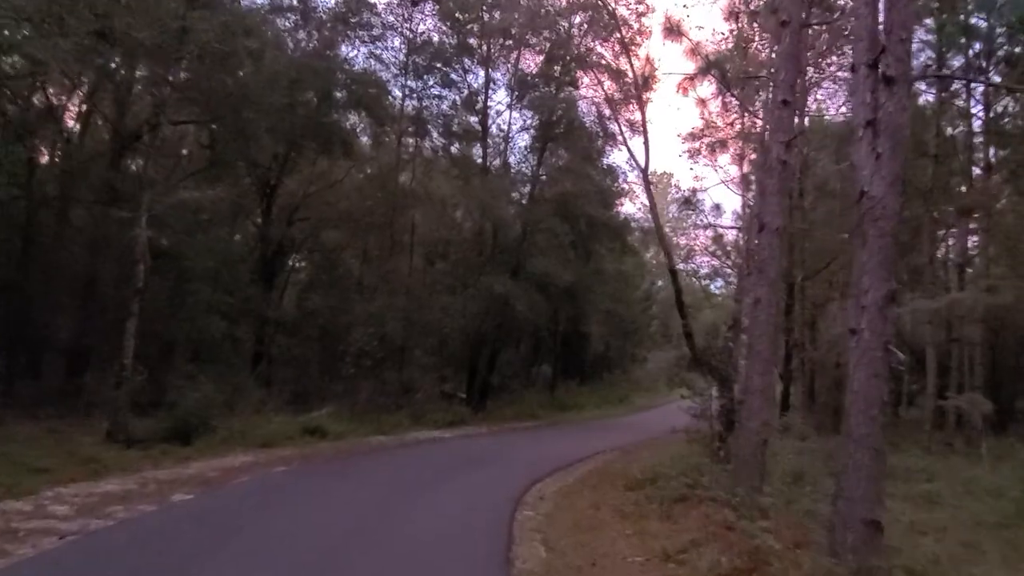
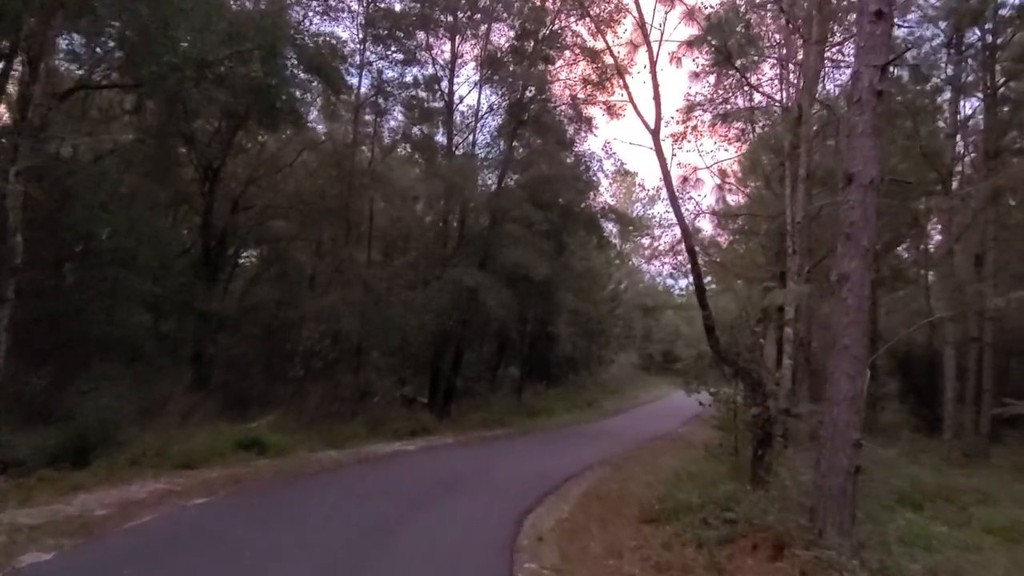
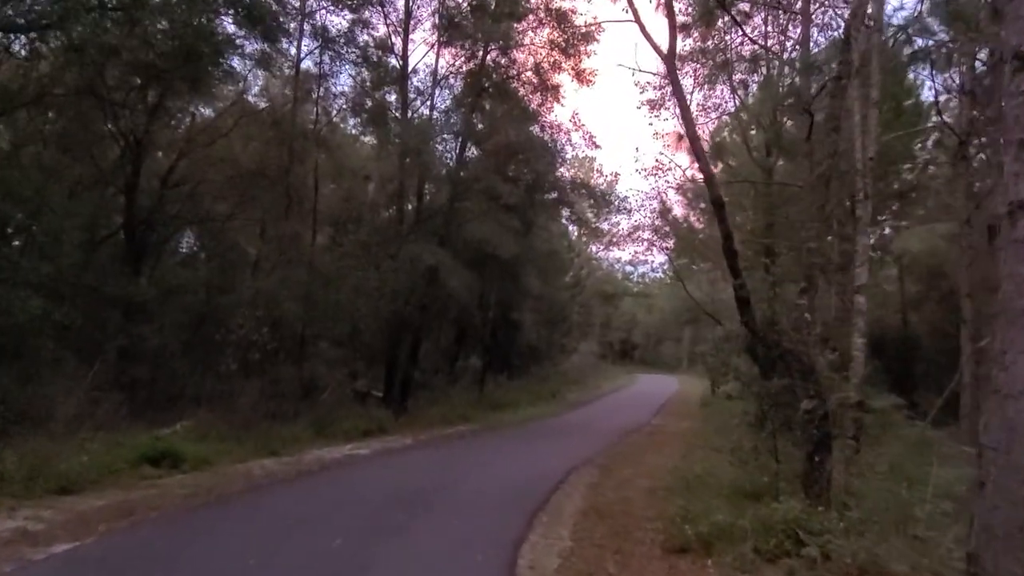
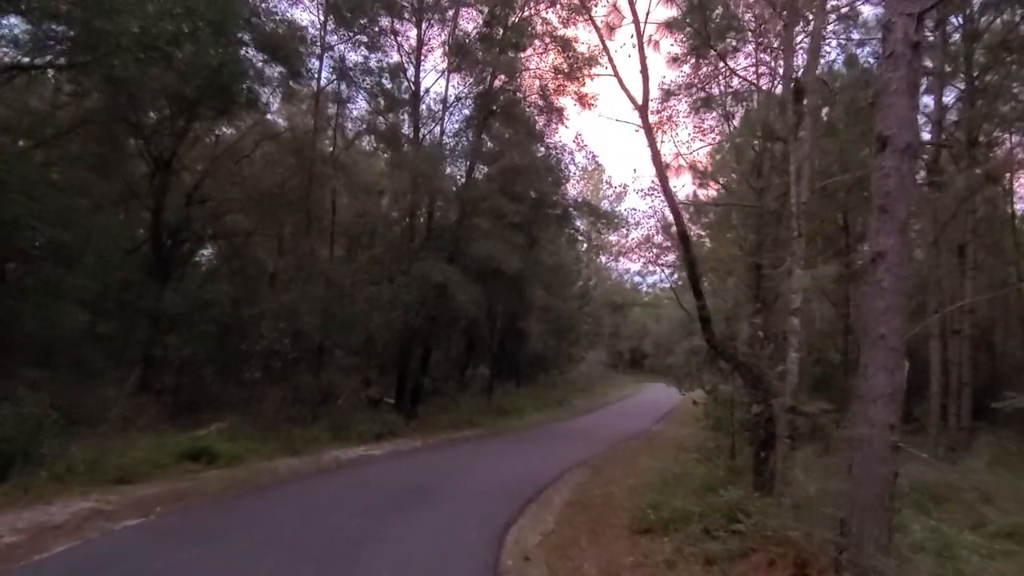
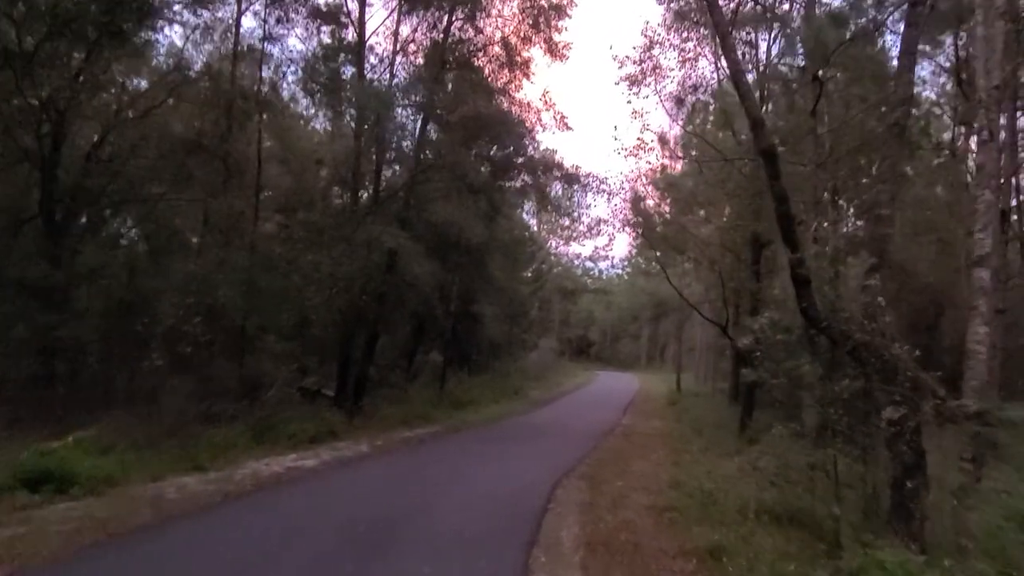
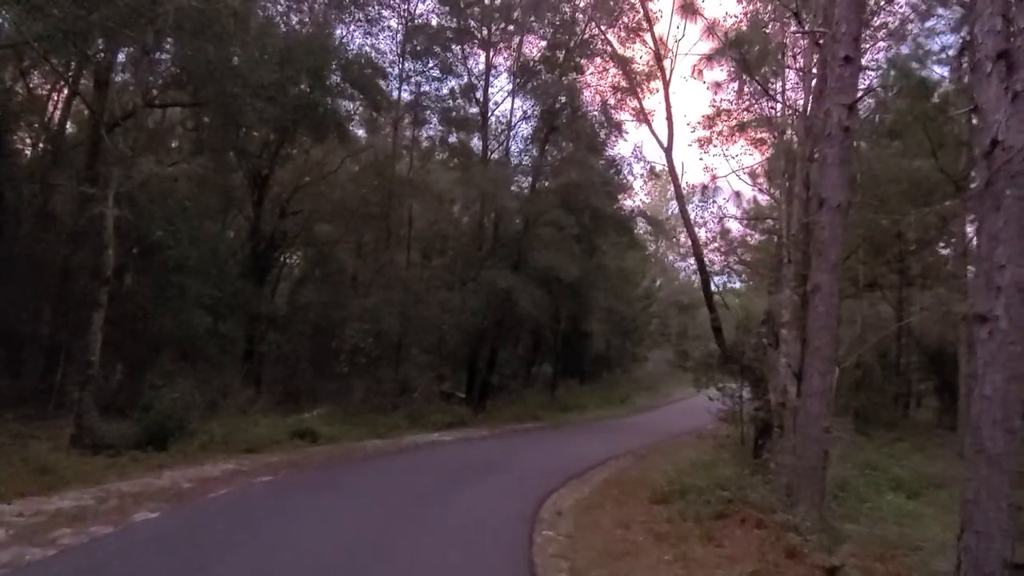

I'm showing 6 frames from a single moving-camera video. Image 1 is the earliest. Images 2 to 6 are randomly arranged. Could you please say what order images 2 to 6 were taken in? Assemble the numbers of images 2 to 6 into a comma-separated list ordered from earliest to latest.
6, 2, 4, 3, 5
